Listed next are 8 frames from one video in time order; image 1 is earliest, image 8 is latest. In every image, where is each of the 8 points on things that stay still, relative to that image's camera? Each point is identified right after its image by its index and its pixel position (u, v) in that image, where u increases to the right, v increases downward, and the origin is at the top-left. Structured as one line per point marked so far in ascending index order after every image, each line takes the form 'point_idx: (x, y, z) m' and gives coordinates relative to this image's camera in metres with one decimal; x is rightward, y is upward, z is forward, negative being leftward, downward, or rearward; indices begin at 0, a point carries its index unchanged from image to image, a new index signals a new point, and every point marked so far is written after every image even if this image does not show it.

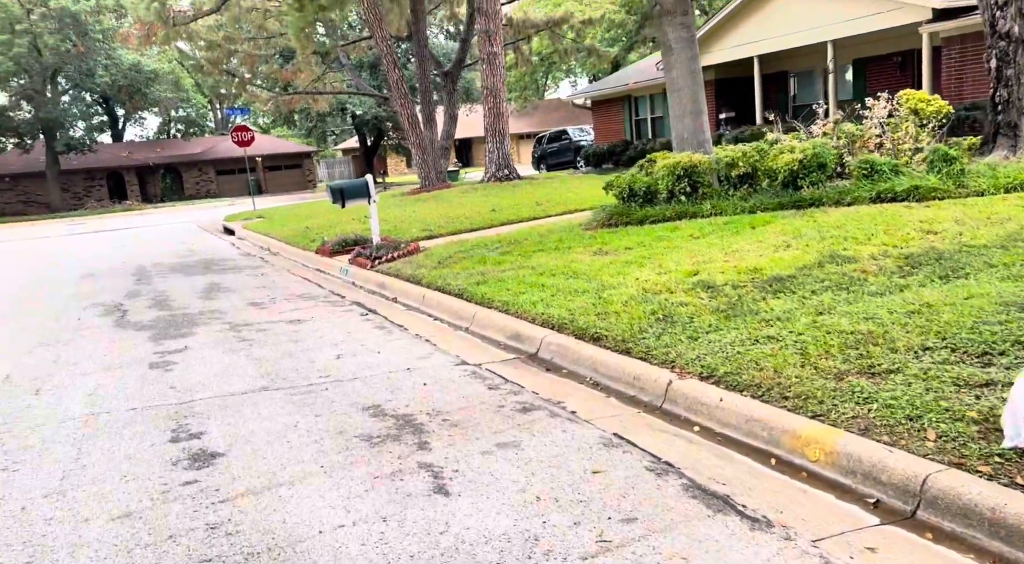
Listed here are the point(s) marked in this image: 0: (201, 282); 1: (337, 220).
0: (-3.8, 0.0, +10.1) m
1: (-3.3, +1.2, +15.7) m
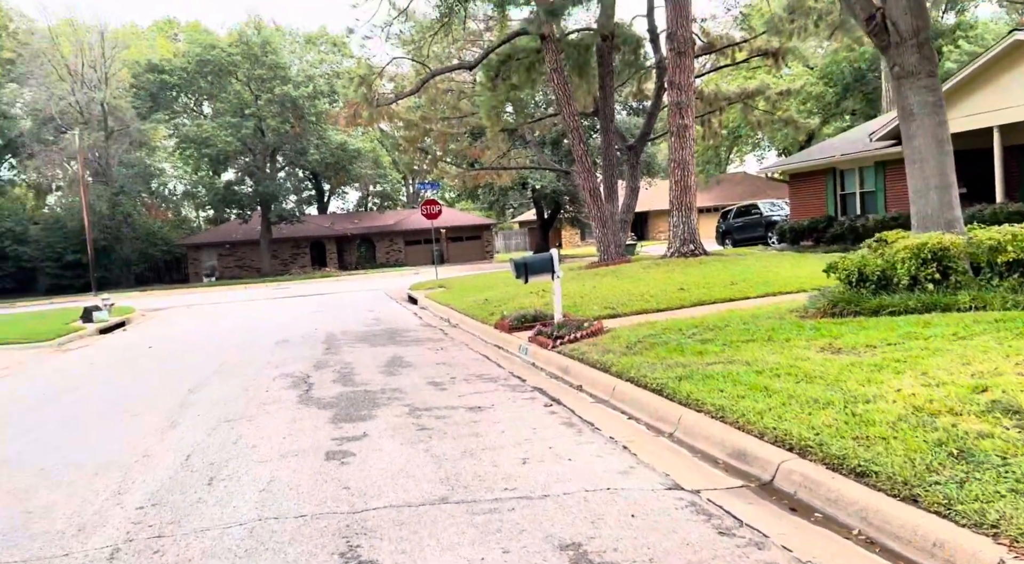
0: (-1.5, -0.9, +9.9) m
1: (+0.1, -0.2, +15.3) m
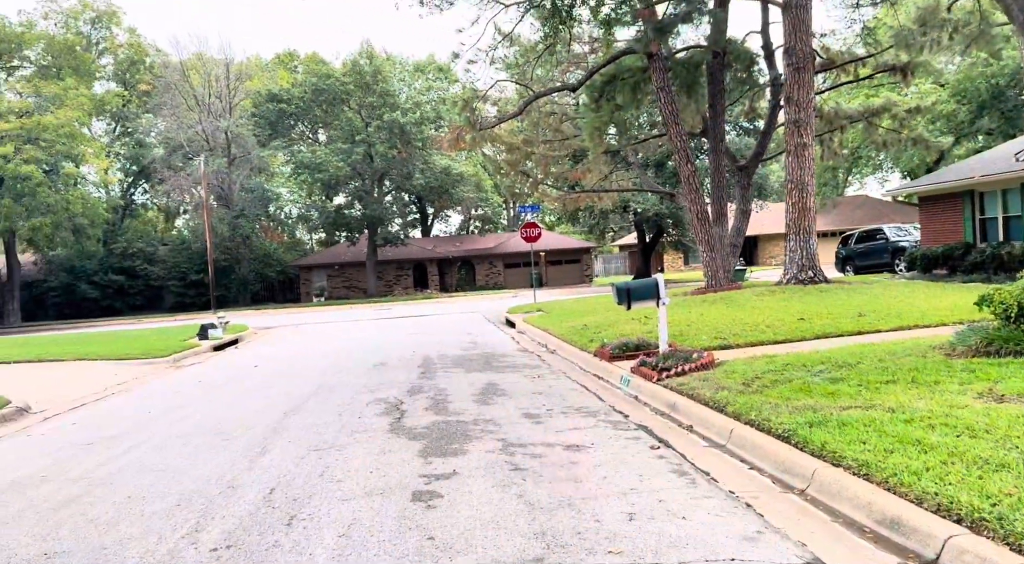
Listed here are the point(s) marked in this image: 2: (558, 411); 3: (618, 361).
0: (-0.4, -1.1, +9.6) m
1: (+1.9, -0.7, +14.7) m
2: (+0.4, -1.1, +7.2) m
3: (+1.3, -1.0, +10.0) m
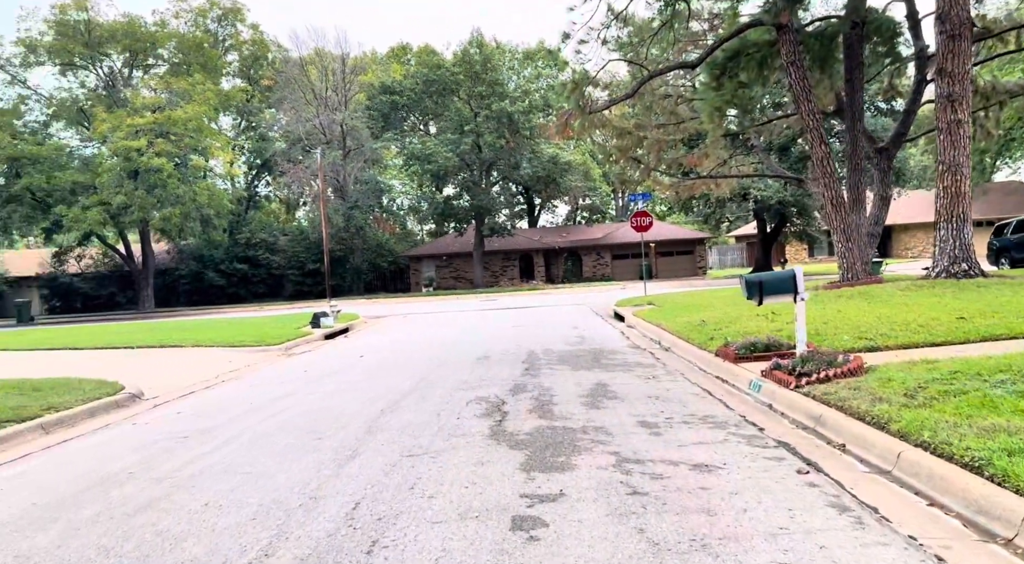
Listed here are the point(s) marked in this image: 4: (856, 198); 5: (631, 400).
0: (+0.8, -1.0, +8.8) m
1: (+3.8, -0.6, +13.7) m
2: (+1.3, -1.1, +6.4) m
3: (+2.5, -0.9, +9.0) m
4: (+6.3, +1.6, +15.5) m
5: (+1.1, -1.0, +7.3) m
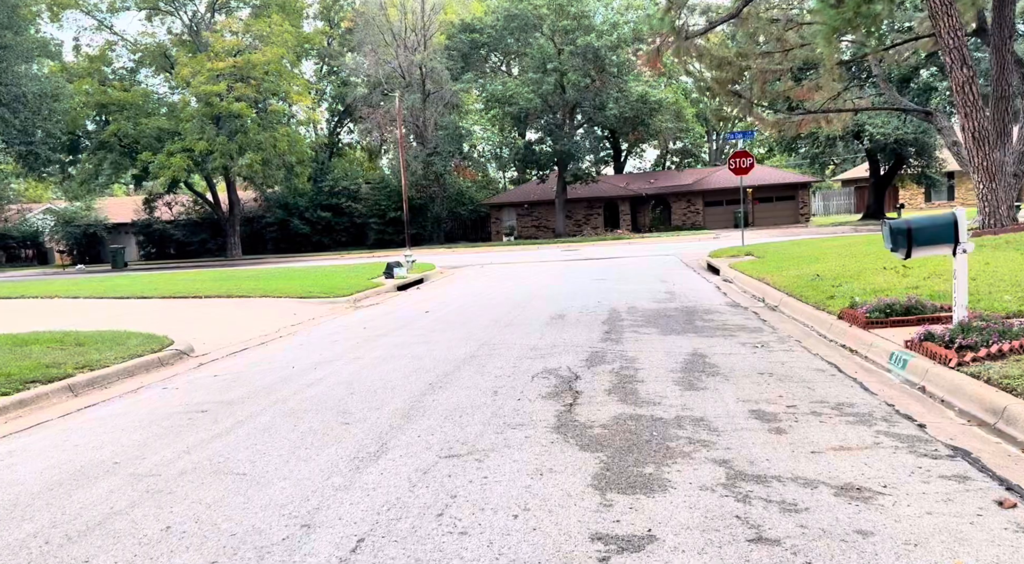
0: (+1.5, -0.6, +7.4) m
1: (+4.9, +0.2, +11.8) m
2: (+1.7, -0.7, +4.9) m
3: (+3.2, -0.4, +7.4) m
4: (+7.7, +2.4, +13.3) m
5: (+1.6, -0.7, +5.9) m
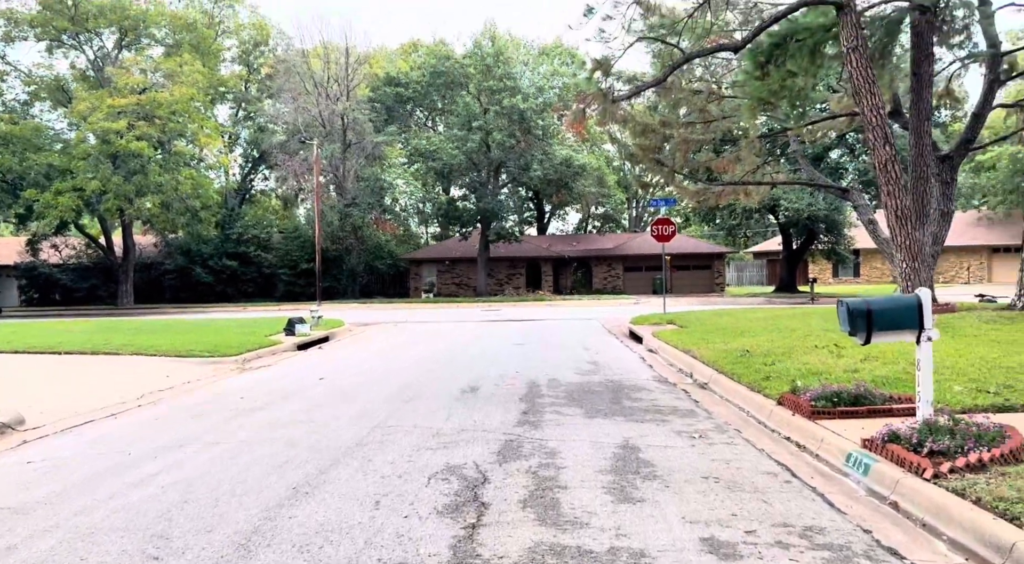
0: (+0.8, -1.2, +6.3) m
1: (+3.7, -0.9, +11.1) m
2: (+1.2, -1.2, +3.9) m
3: (+2.4, -1.1, +6.5) m
4: (+6.4, +1.1, +13.0) m
5: (+1.0, -1.2, +4.8) m
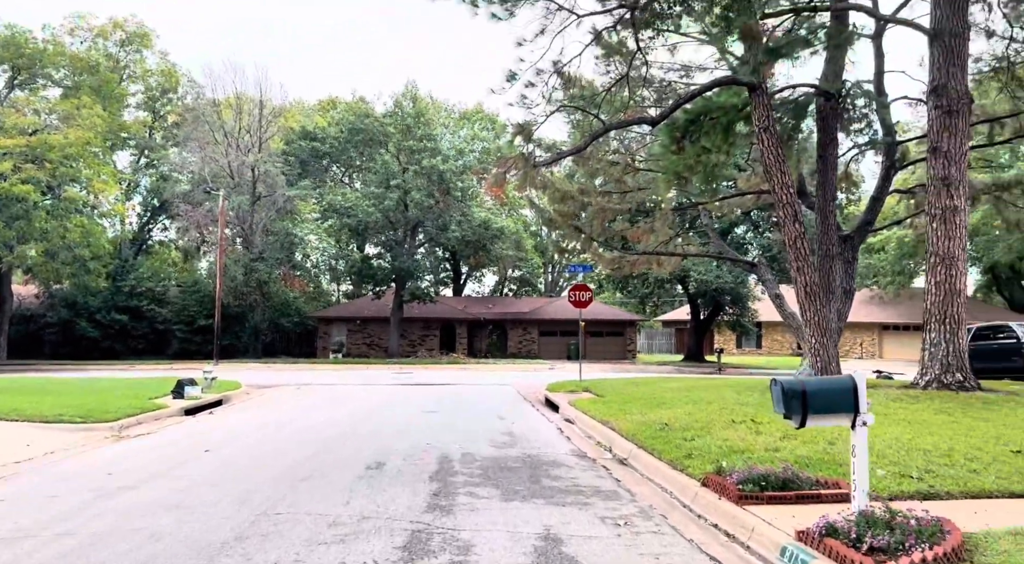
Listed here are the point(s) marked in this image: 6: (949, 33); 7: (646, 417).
0: (+0.1, -1.7, +5.8) m
1: (+2.6, -1.8, +10.9) m
2: (+0.8, -1.5, +3.4) m
3: (+1.8, -1.7, +6.1) m
4: (+5.1, 0.0, +13.1) m
5: (+0.5, -1.6, +4.3) m
6: (+7.4, +4.2, +14.4) m
7: (+1.9, -1.9, +12.0) m
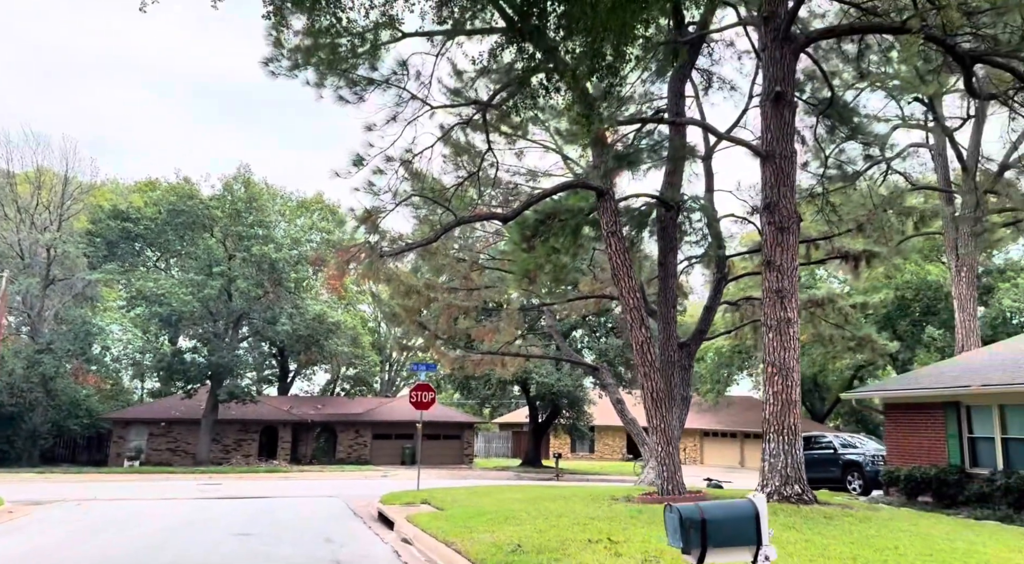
0: (-0.8, -2.2, +4.5) m
1: (+0.7, -3.1, +9.9) m
2: (+0.4, -1.9, +2.3) m
3: (+0.8, -2.3, +5.2) m
4: (+2.7, -1.7, +12.8) m
5: (-0.1, -2.0, +3.2) m
6: (+4.8, +2.3, +15.0) m
7: (-0.3, -3.3, +10.9) m
